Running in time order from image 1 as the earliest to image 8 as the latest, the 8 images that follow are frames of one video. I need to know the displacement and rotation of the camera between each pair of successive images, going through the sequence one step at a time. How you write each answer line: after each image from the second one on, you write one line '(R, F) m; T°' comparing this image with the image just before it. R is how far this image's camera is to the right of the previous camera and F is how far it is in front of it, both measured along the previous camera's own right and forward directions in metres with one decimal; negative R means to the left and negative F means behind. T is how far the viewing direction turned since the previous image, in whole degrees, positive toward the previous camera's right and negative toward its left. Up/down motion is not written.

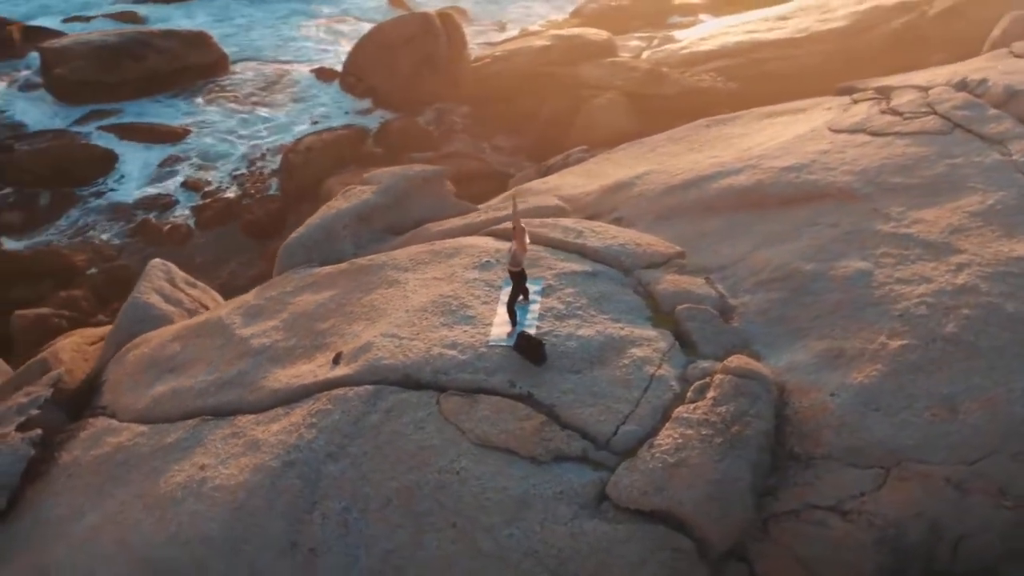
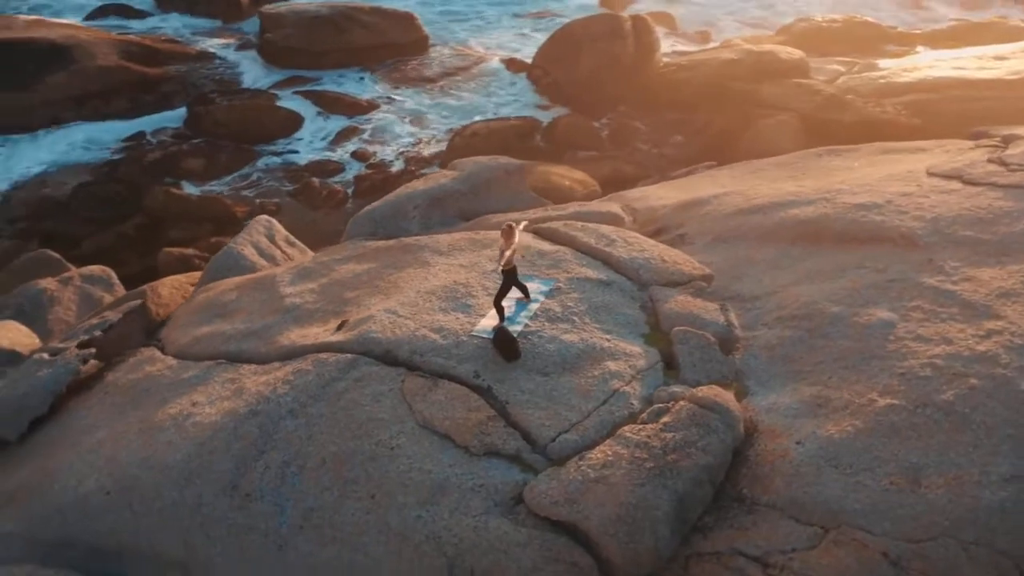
(+1.2, +0.1) m; -13°
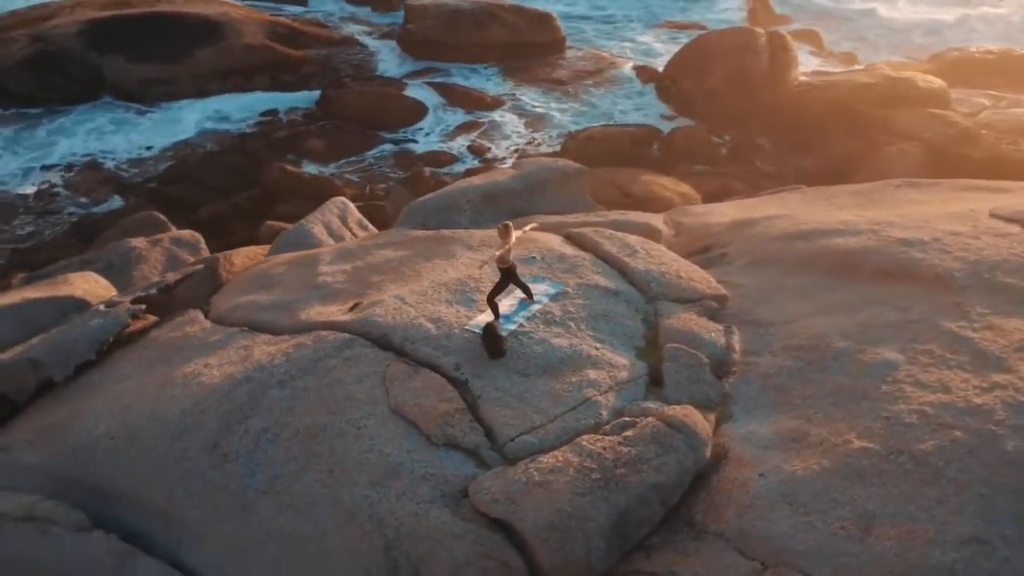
(+0.8, 0.0) m; -9°
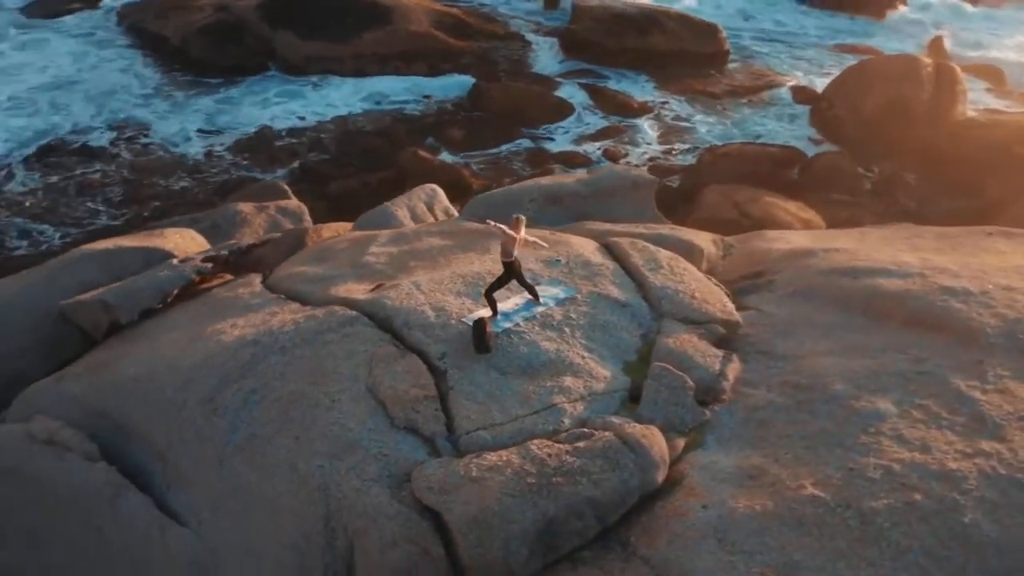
(+0.9, +0.1) m; -11°
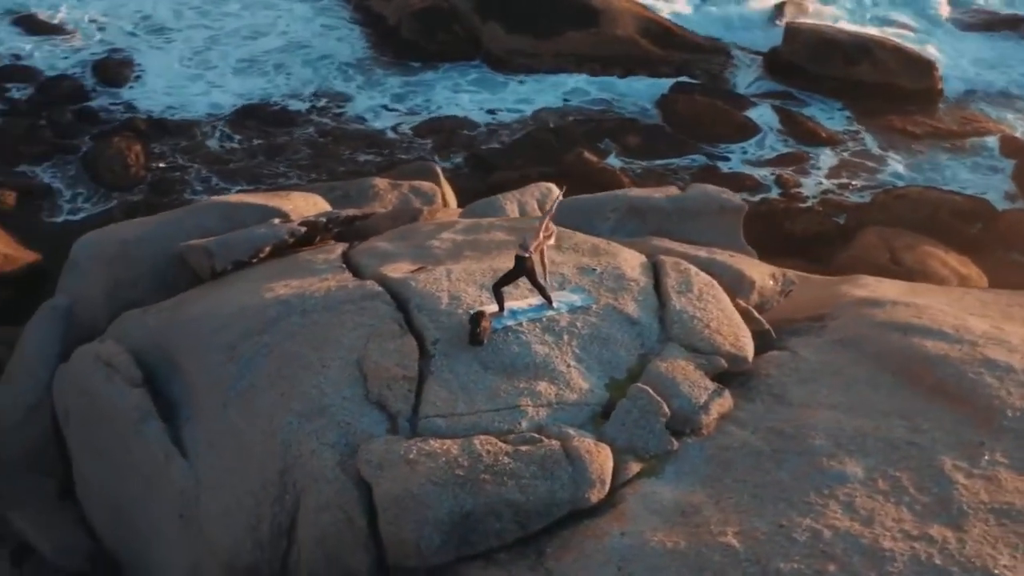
(+1.1, +0.1) m; -13°
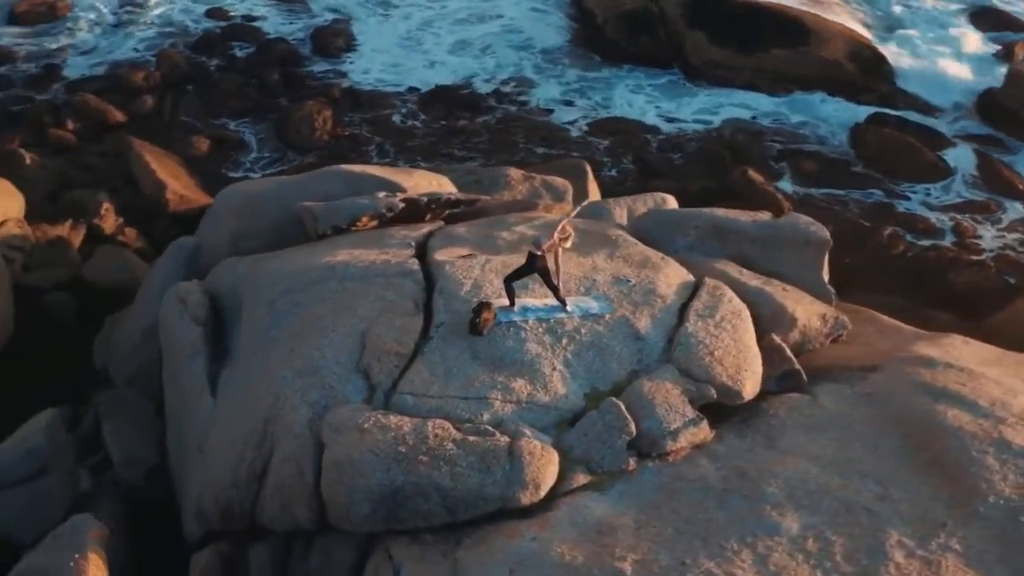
(+1.1, +0.1) m; -13°
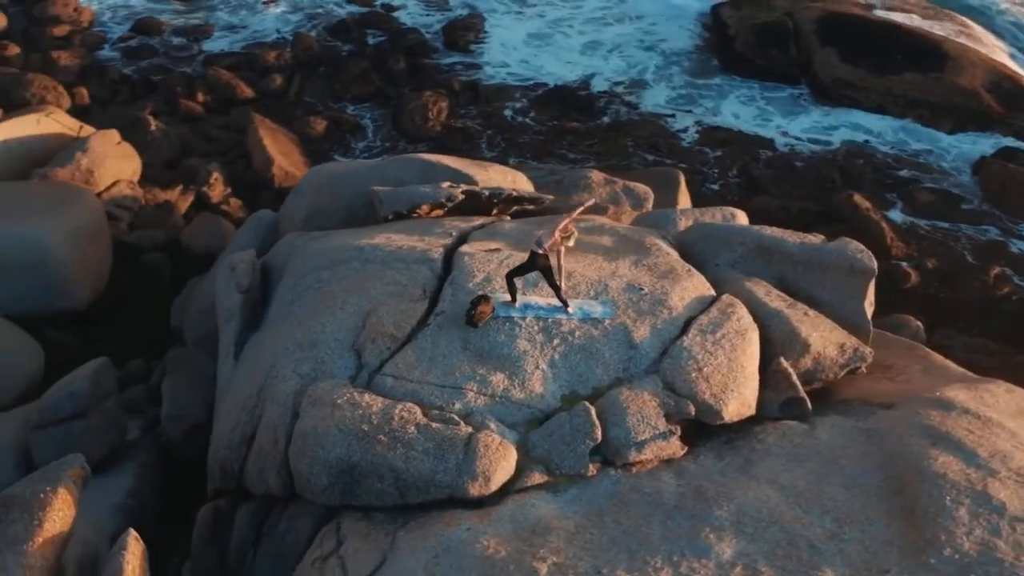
(+0.7, 0.0) m; -8°
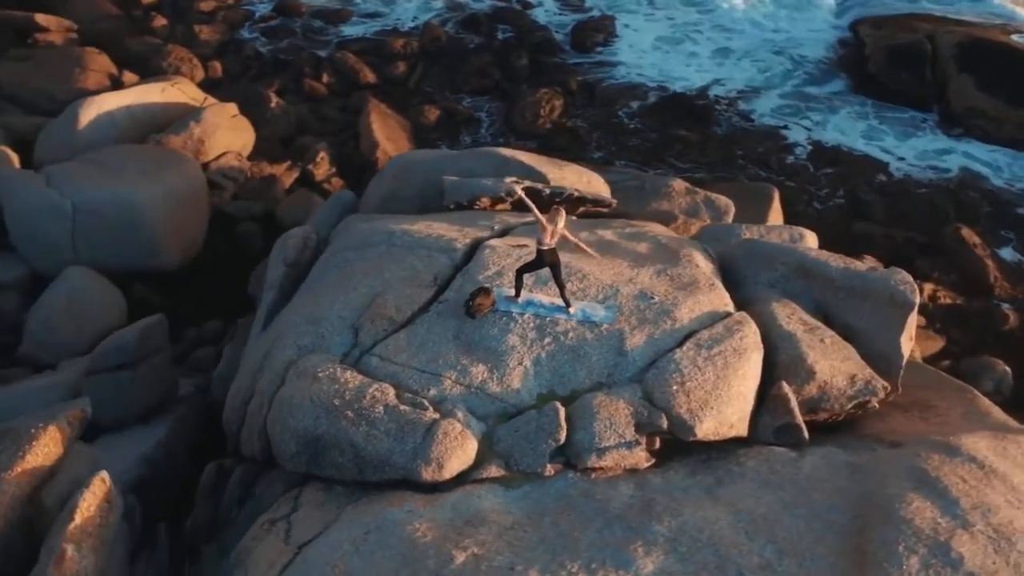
(+0.7, 0.0) m; -8°
